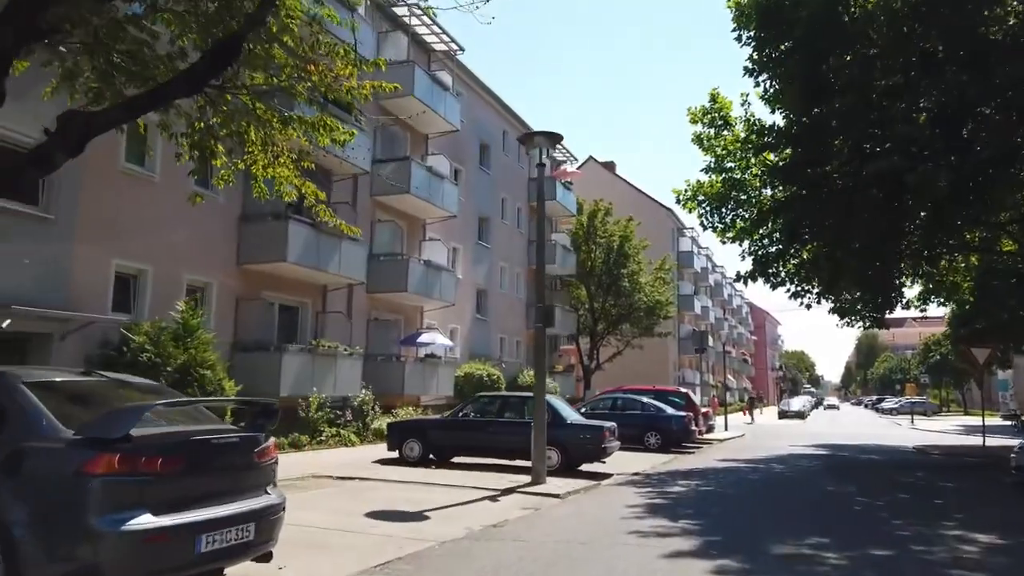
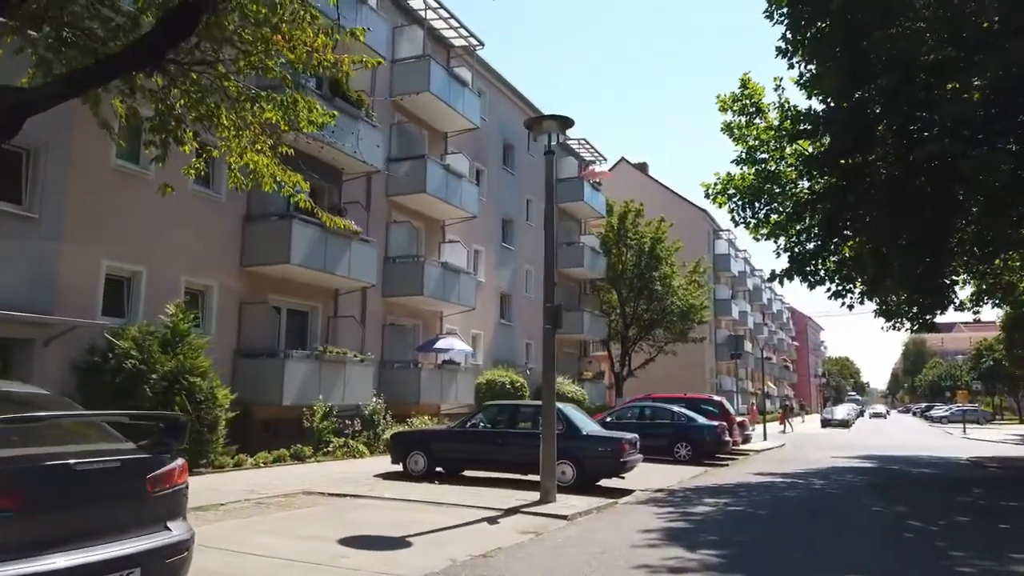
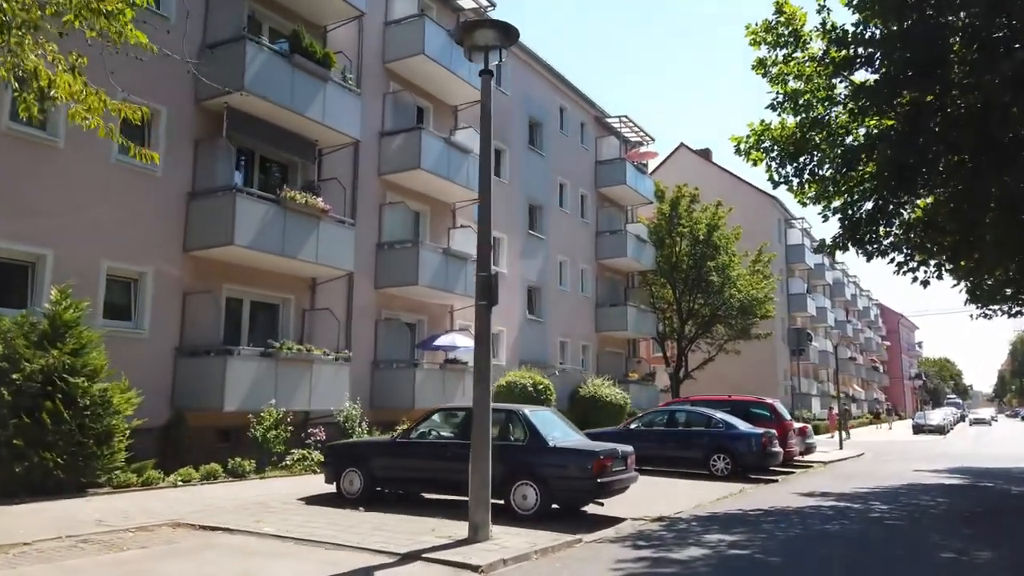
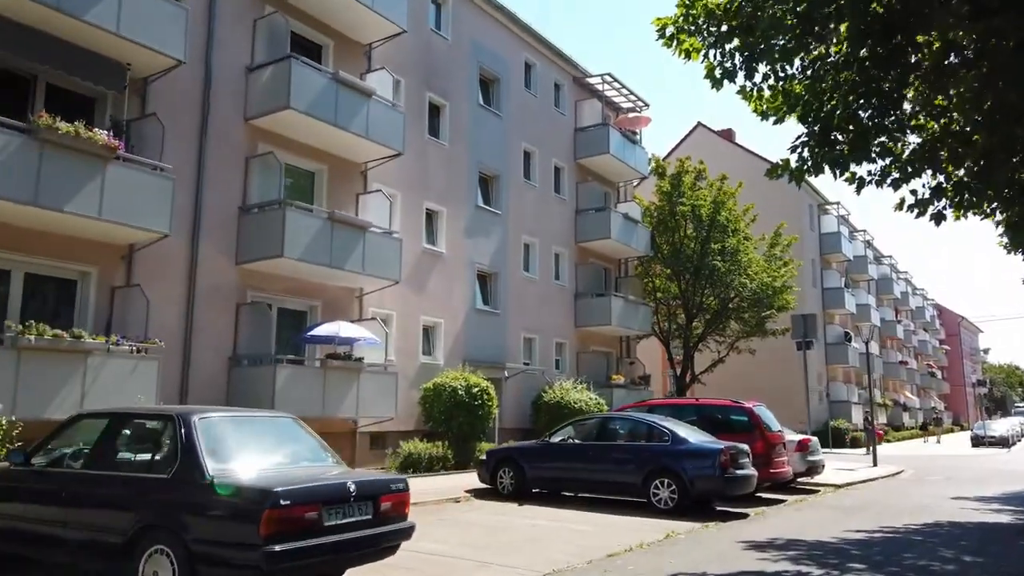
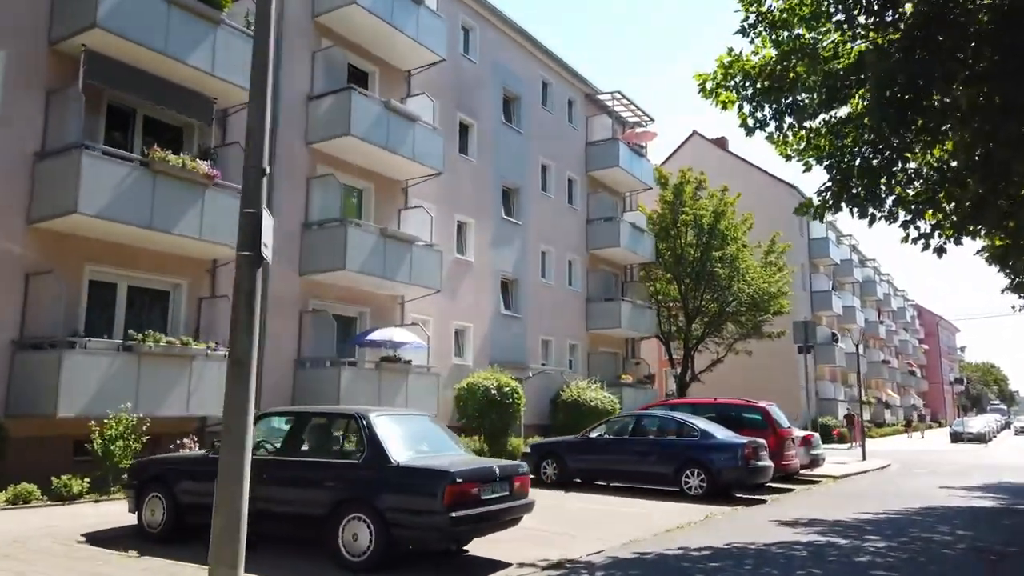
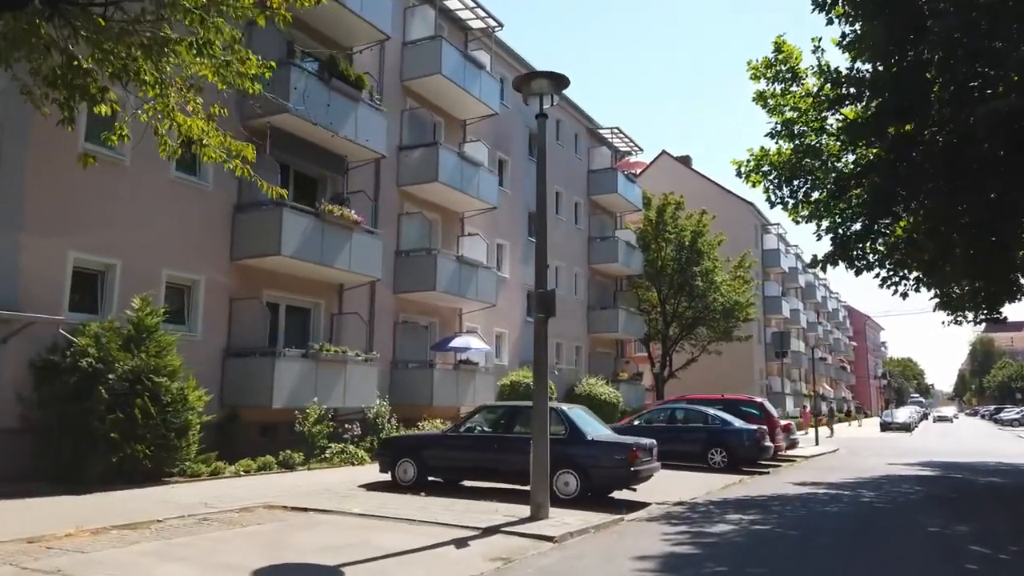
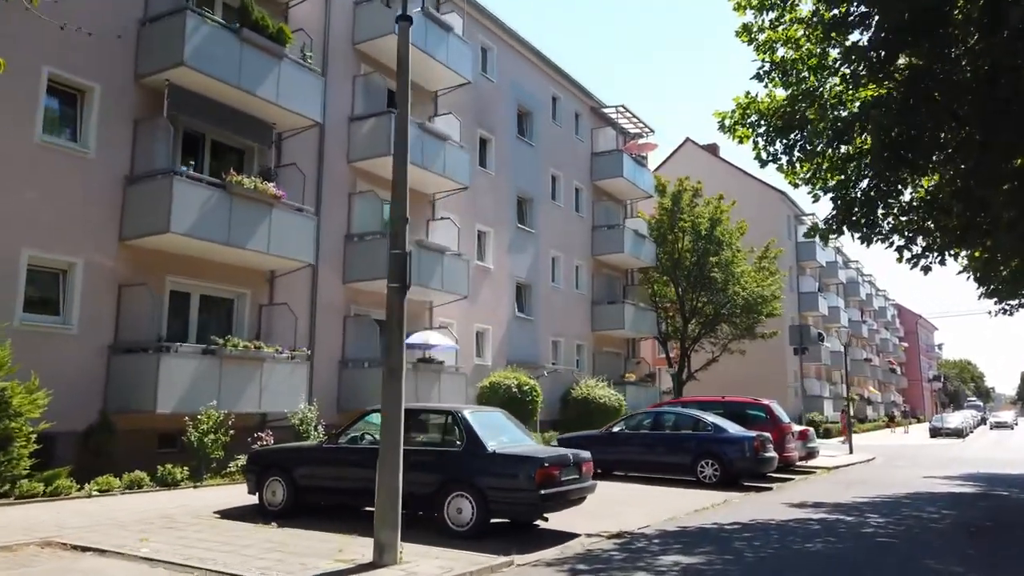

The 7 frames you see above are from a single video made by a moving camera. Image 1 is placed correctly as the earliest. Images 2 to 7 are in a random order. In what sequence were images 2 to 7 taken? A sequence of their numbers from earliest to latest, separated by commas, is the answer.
2, 6, 3, 7, 5, 4
